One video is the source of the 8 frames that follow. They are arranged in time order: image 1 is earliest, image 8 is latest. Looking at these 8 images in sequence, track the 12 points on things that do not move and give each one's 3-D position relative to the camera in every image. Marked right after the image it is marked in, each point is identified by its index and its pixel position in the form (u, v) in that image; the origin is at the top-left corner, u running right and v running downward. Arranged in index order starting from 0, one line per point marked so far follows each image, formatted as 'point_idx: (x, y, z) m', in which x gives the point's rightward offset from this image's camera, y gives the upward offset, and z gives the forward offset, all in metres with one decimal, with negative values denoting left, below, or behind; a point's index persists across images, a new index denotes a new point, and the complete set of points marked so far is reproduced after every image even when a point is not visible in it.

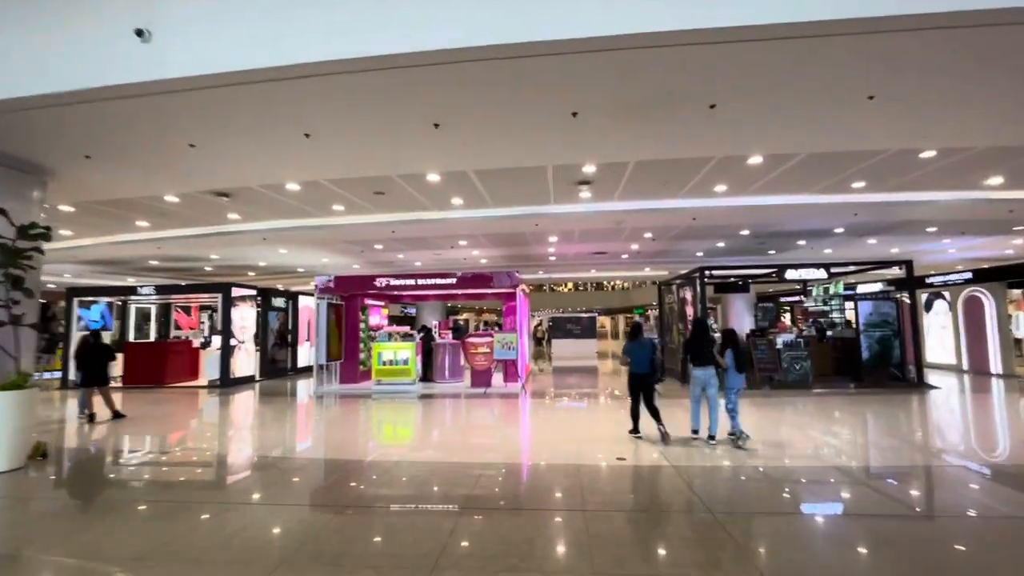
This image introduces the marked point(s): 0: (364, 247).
0: (-3.5, +1.0, +11.5) m
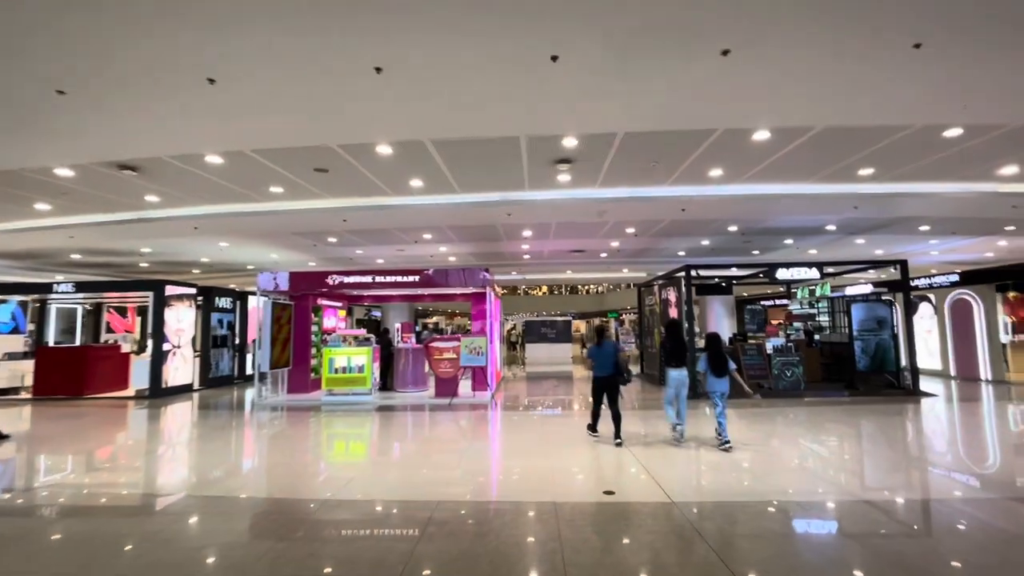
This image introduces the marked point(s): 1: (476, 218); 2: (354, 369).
0: (-4.1, +1.0, +10.3) m
1: (-0.6, +1.2, +8.2) m
2: (-3.2, -1.7, +9.6) m
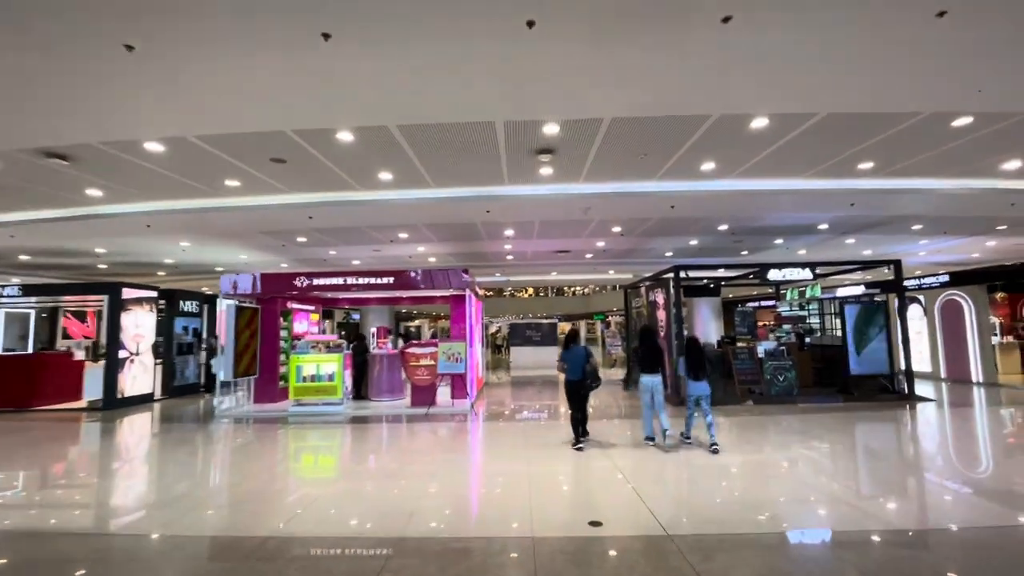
0: (-4.5, +0.9, +9.6) m
1: (-0.9, +1.2, +7.7) m
2: (-3.6, -1.7, +9.0) m
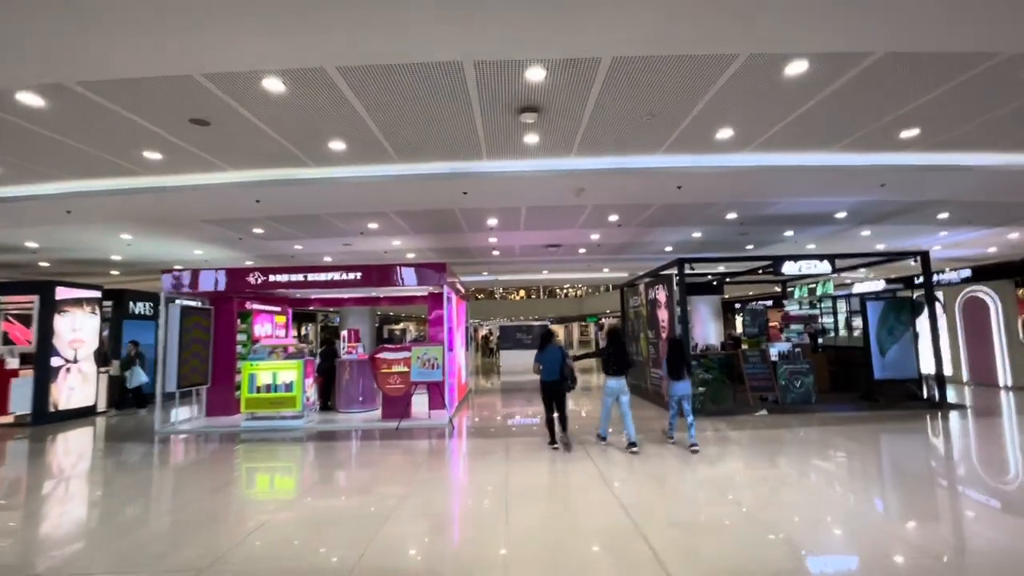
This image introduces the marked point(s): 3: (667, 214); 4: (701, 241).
0: (-4.8, +1.0, +8.5) m
1: (-1.2, +1.2, +6.6) m
2: (-3.8, -1.7, +7.9) m
3: (+2.6, +1.3, +8.1) m
4: (+4.1, +1.0, +10.3) m
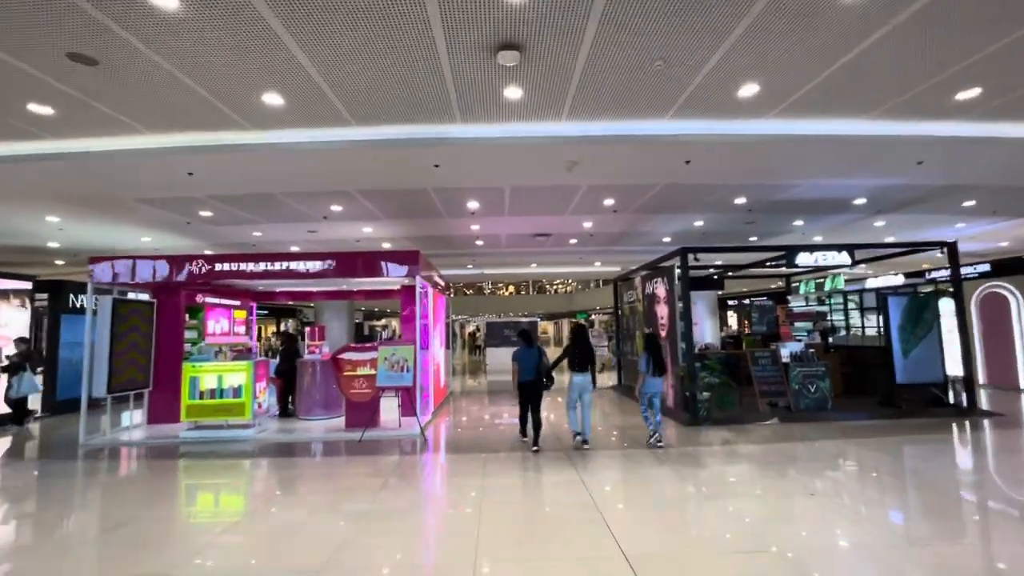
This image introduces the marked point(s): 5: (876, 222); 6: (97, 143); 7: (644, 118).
0: (-5.1, +1.1, +7.5) m
1: (-1.4, +1.4, +5.7) m
2: (-4.1, -1.5, +6.9) m
3: (+2.4, +1.4, +7.2) m
4: (+3.8, +1.1, +9.4) m
5: (+6.9, +1.3, +9.1) m
6: (-4.3, +1.5, +5.0) m
7: (+1.3, +1.7, +4.8) m
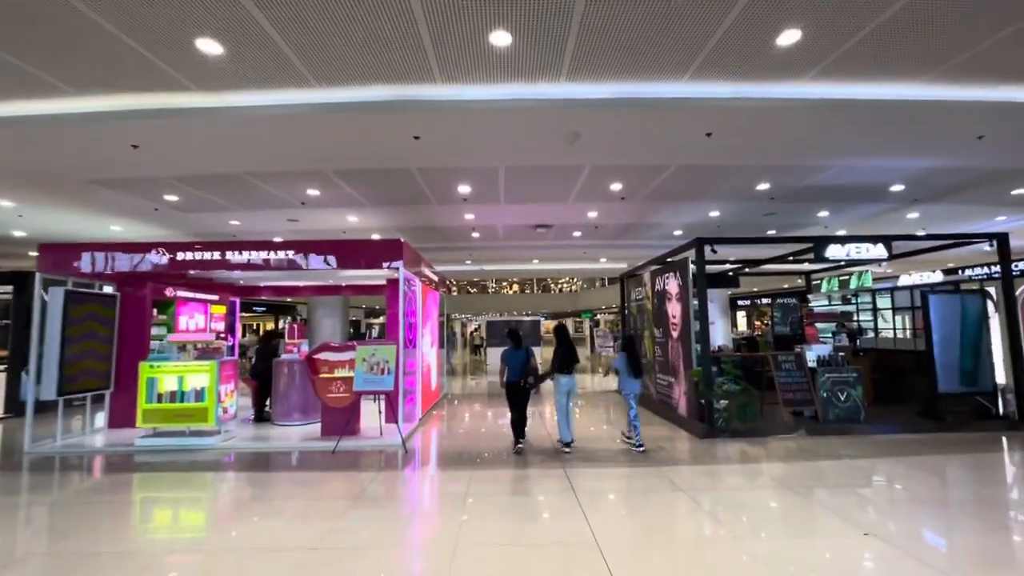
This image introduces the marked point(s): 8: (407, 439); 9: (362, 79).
0: (-5.1, +1.2, +6.8) m
1: (-1.5, +1.4, +4.9) m
2: (-4.2, -1.4, +6.2) m
3: (+2.3, +1.4, +6.4) m
4: (+3.7, +1.2, +8.7) m
5: (+6.8, +1.3, +8.3) m
6: (-4.4, +1.6, +4.4) m
7: (+1.2, +1.8, +4.1) m
8: (-1.5, -2.1, +6.8) m
9: (-1.2, +1.7, +4.0) m
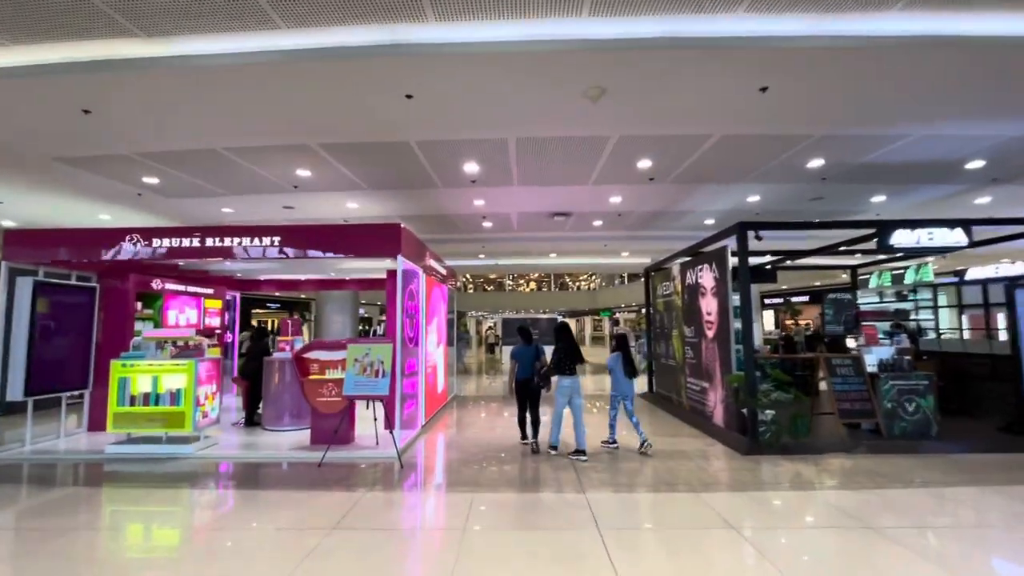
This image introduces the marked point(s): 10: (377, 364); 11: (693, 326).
0: (-4.9, +1.4, +6.2) m
1: (-1.4, +1.5, +4.2) m
2: (-4.0, -1.3, +5.6) m
3: (+2.5, +1.5, +5.6) m
4: (+4.0, +1.3, +7.8) m
5: (+7.0, +1.4, +7.2) m
6: (-4.3, +1.7, +3.7) m
7: (+1.3, +1.8, +3.2) m
8: (-1.3, -2.0, +6.1) m
9: (-1.2, +1.8, +3.2) m
10: (-1.5, -0.8, +5.5) m
11: (+2.7, -0.6, +7.2) m
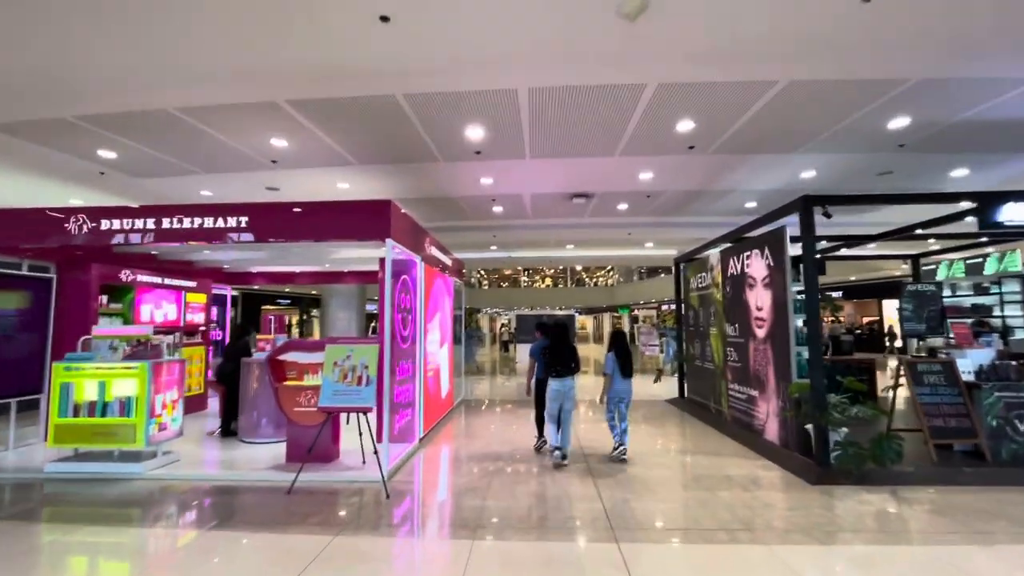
0: (-4.8, +1.5, +5.4) m
1: (-1.3, +1.6, +3.3) m
2: (-3.9, -1.2, +4.8) m
3: (+2.6, +1.6, +4.5) m
4: (+4.1, +1.4, +6.7) m
5: (+7.2, +1.5, +6.0) m
6: (-4.3, +1.8, +2.9) m
7: (+1.3, +1.9, +2.2) m
8: (-1.2, -1.9, +5.2) m
9: (-1.1, +1.9, +2.3) m
10: (-1.4, -0.7, +4.6) m
11: (+2.9, -0.4, +6.1) m
